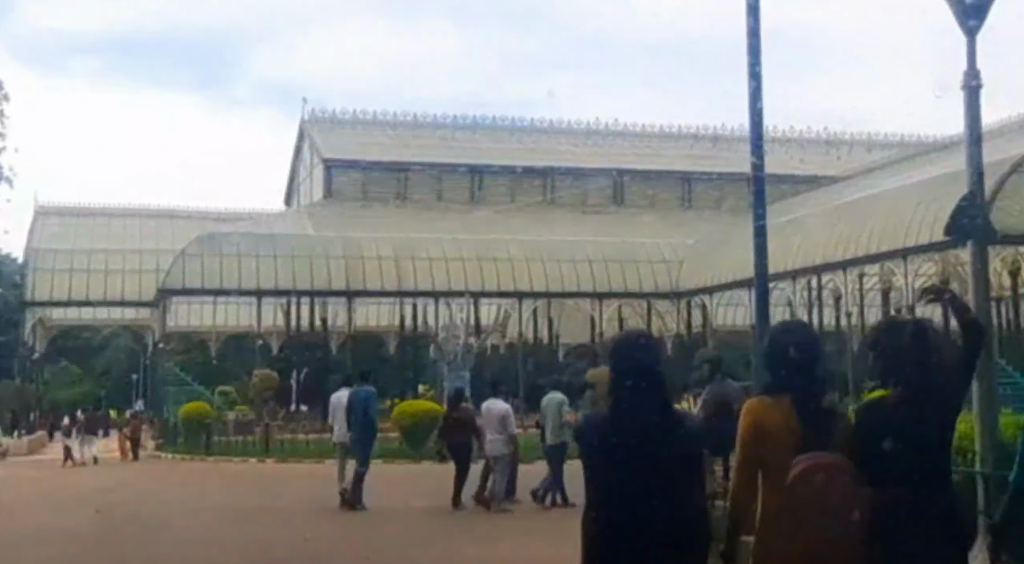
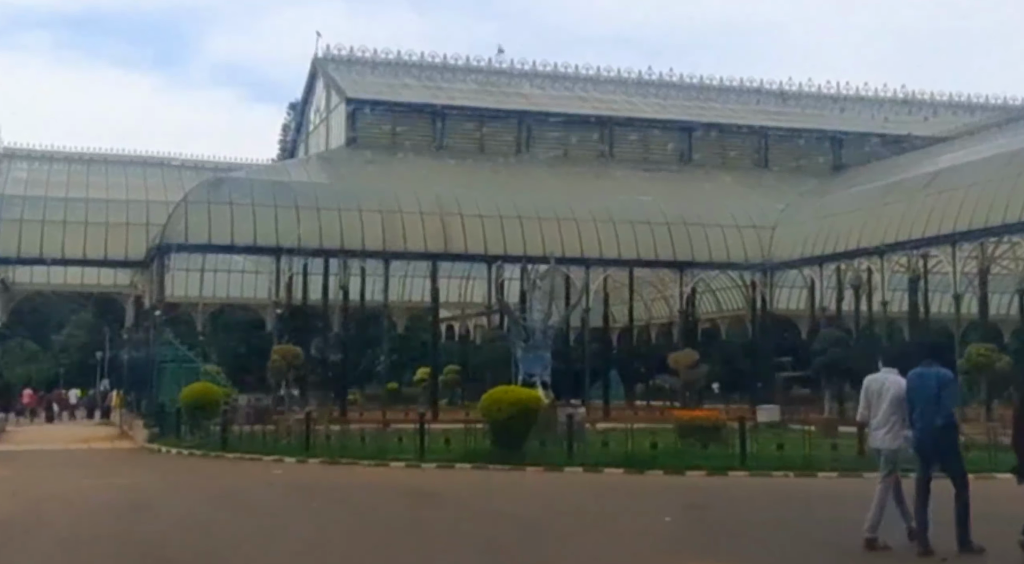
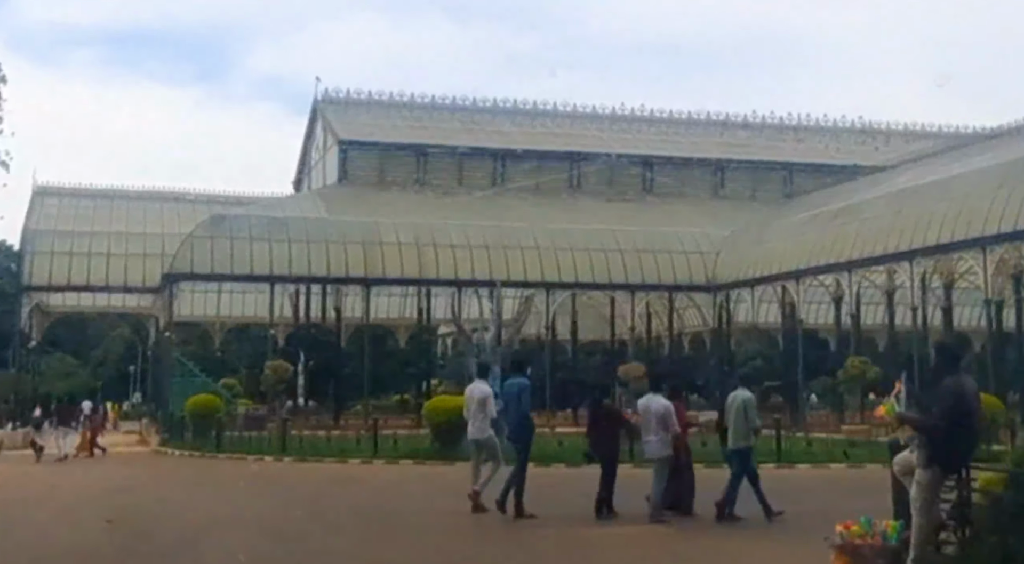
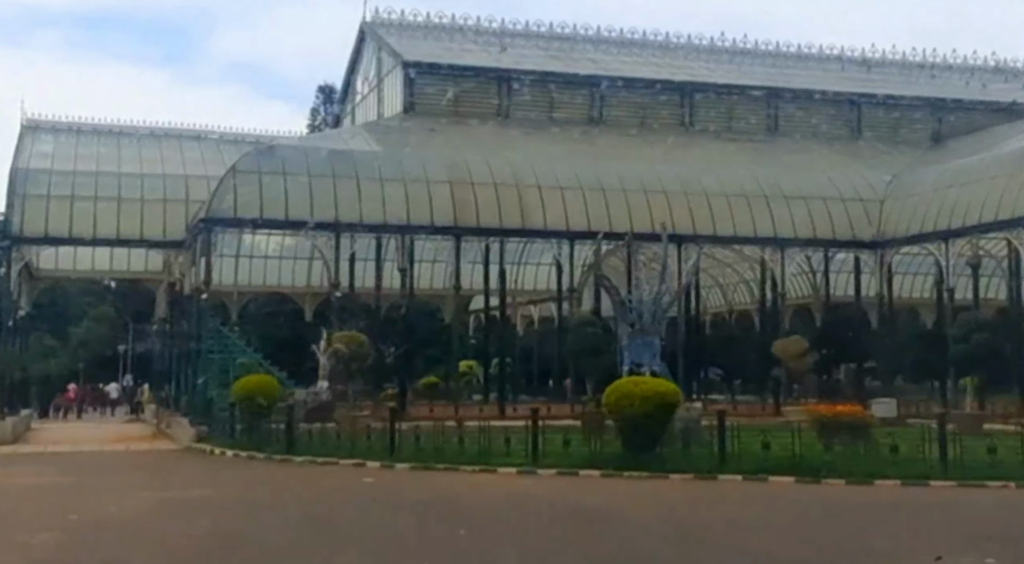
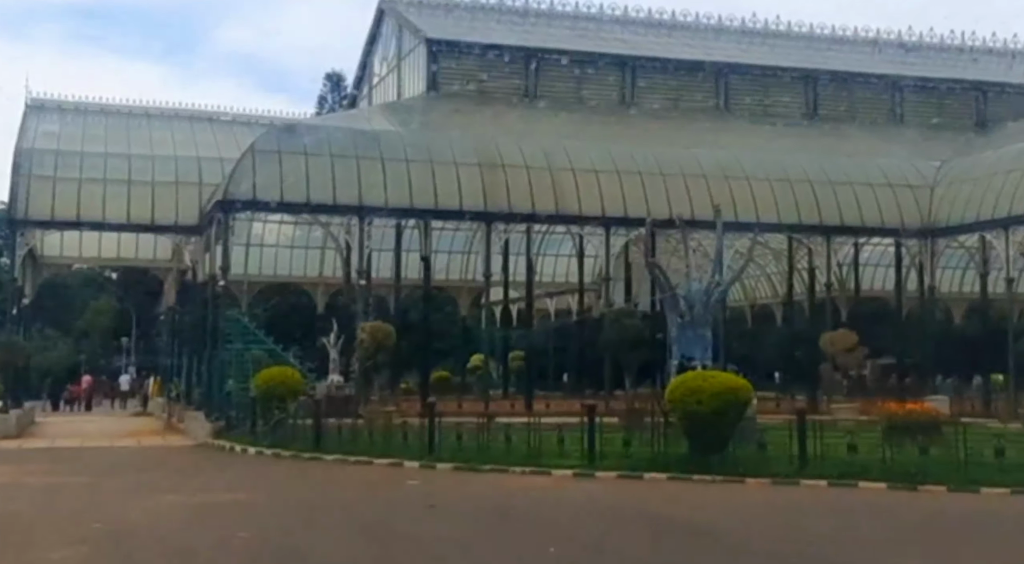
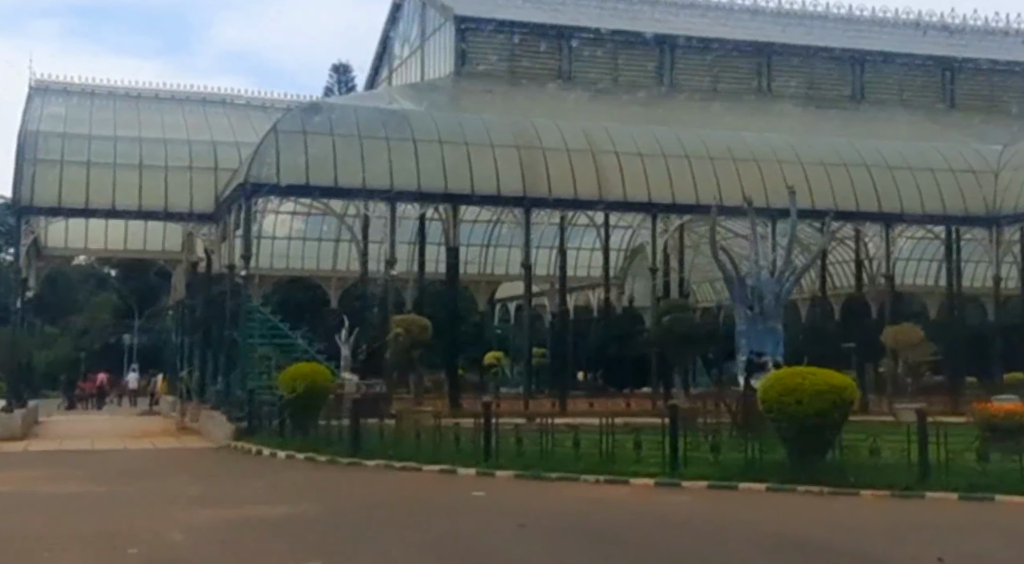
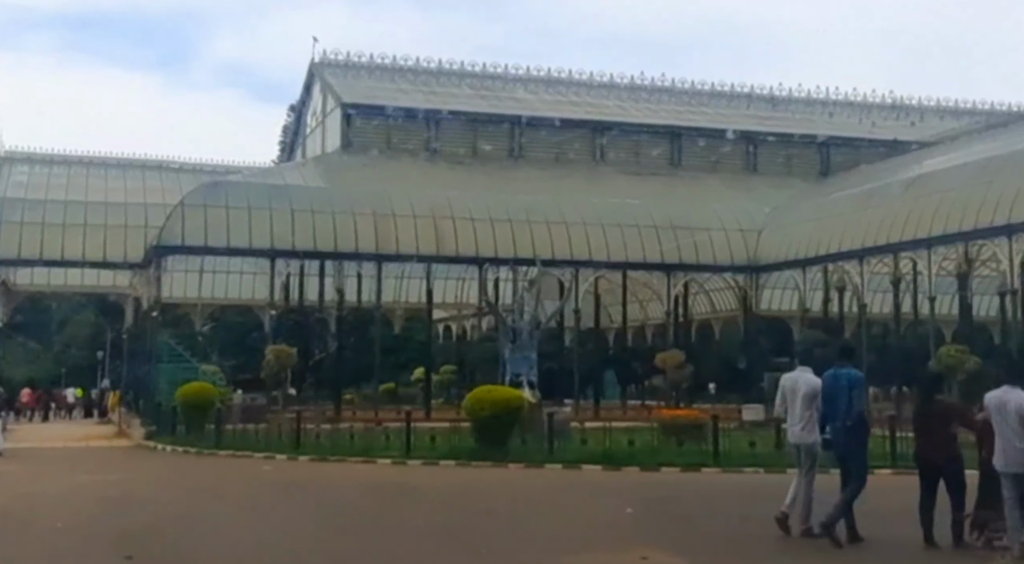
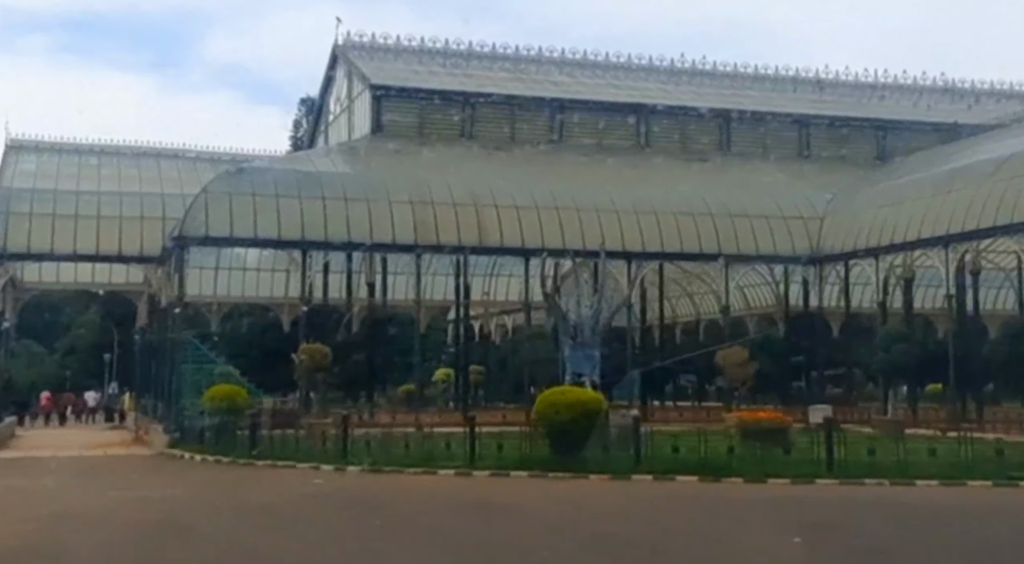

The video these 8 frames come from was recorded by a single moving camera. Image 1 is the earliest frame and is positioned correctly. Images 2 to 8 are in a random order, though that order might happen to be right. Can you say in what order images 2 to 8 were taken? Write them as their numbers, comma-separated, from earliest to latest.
3, 7, 2, 8, 4, 5, 6
